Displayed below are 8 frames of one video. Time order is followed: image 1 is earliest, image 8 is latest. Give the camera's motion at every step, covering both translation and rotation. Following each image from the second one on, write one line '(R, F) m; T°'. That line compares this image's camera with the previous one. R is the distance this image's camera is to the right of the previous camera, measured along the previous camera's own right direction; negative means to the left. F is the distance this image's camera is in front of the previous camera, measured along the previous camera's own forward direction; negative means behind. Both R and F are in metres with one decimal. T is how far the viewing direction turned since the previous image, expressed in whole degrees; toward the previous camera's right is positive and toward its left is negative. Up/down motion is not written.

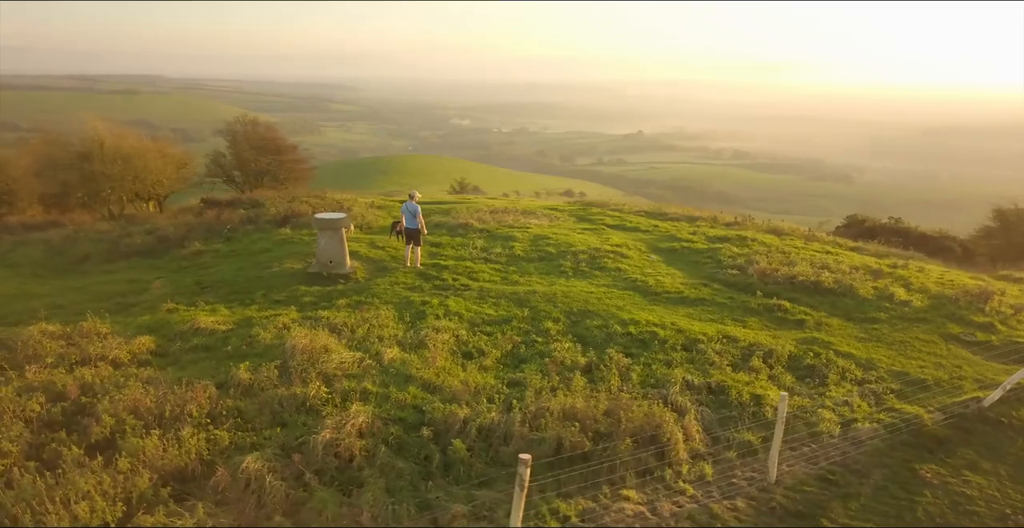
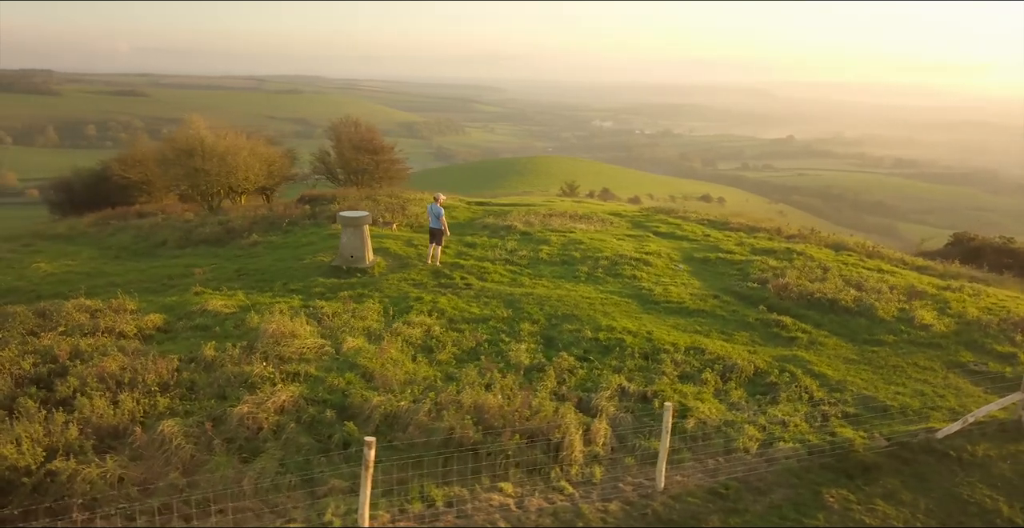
(+2.5, -0.3) m; -10°
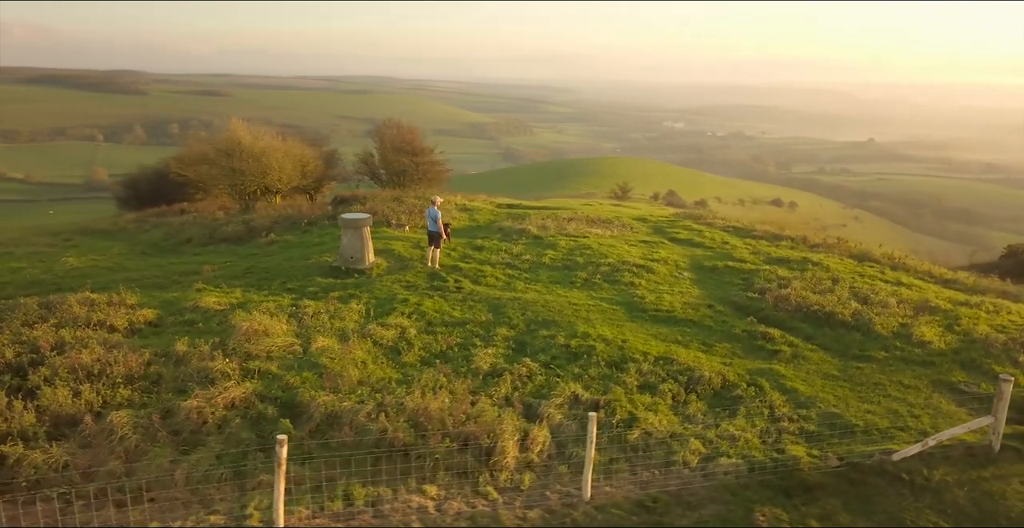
(+1.4, -0.1) m; -5°
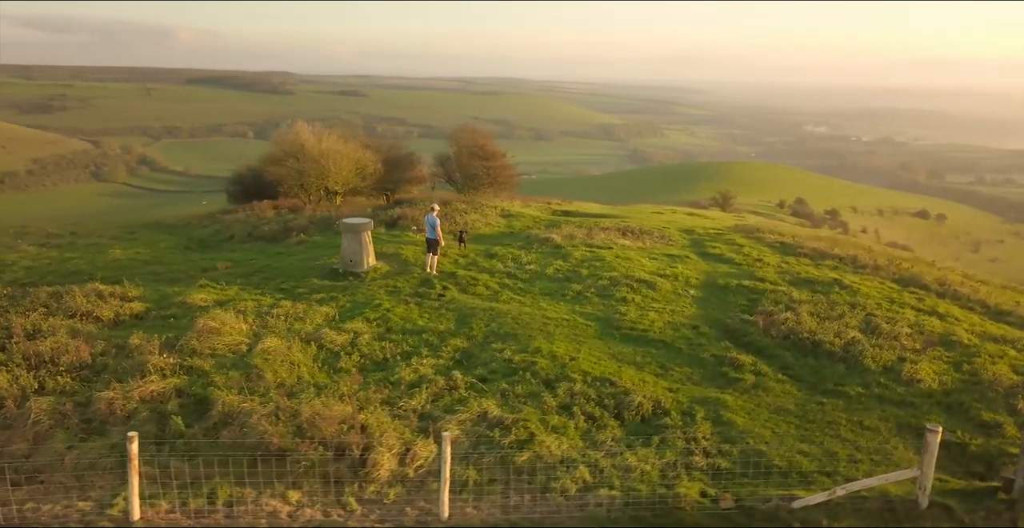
(+2.7, +0.2) m; -9°
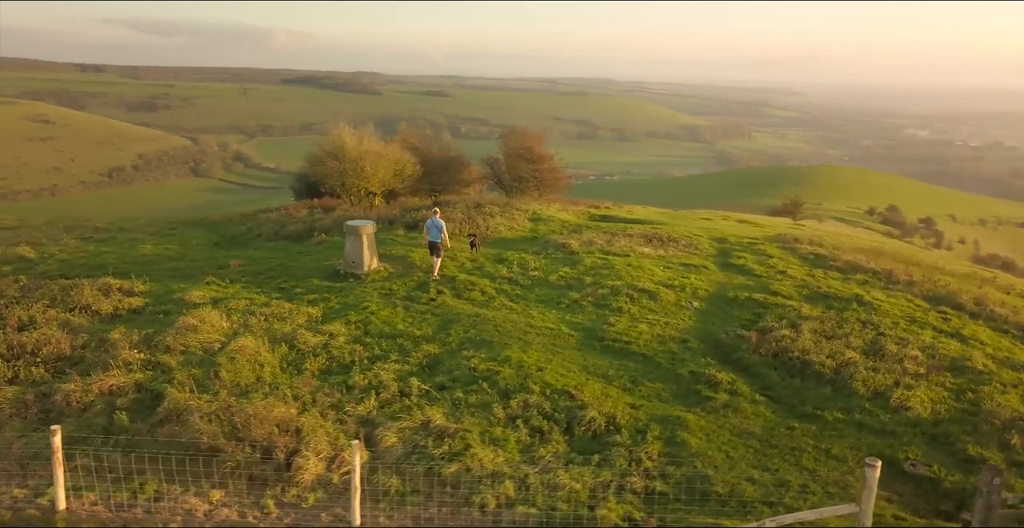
(+1.7, +0.2) m; -6°
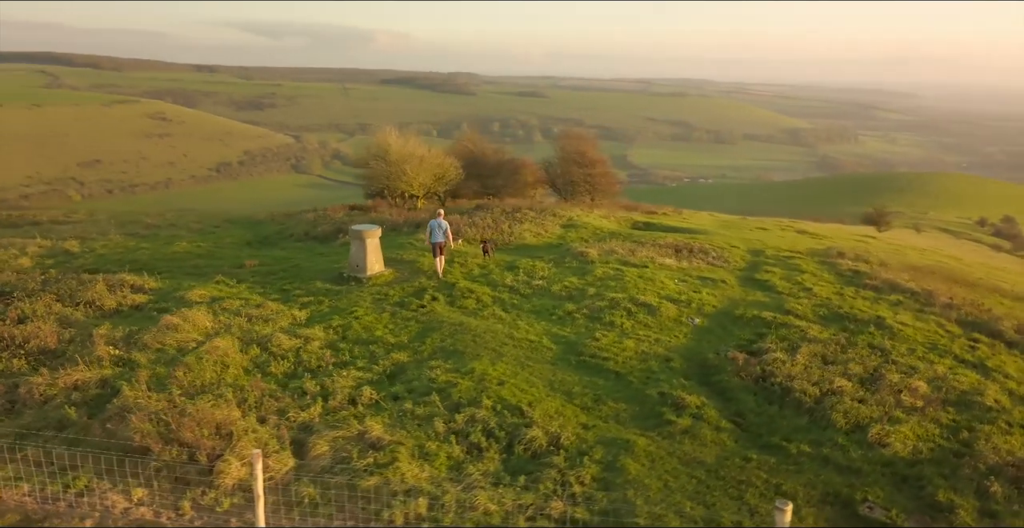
(+1.9, +0.3) m; -7°
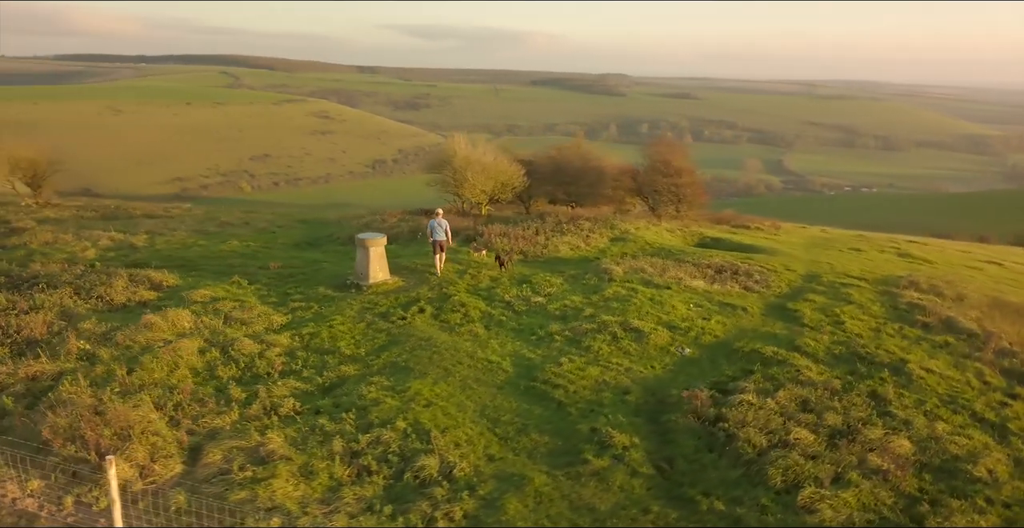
(+3.1, +0.6) m; -11°
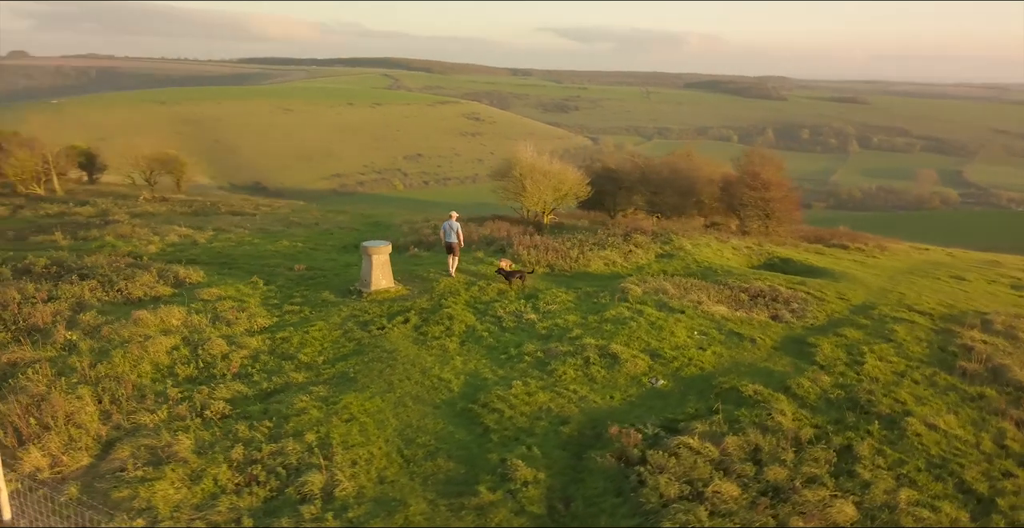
(+3.1, +0.6) m; -11°
